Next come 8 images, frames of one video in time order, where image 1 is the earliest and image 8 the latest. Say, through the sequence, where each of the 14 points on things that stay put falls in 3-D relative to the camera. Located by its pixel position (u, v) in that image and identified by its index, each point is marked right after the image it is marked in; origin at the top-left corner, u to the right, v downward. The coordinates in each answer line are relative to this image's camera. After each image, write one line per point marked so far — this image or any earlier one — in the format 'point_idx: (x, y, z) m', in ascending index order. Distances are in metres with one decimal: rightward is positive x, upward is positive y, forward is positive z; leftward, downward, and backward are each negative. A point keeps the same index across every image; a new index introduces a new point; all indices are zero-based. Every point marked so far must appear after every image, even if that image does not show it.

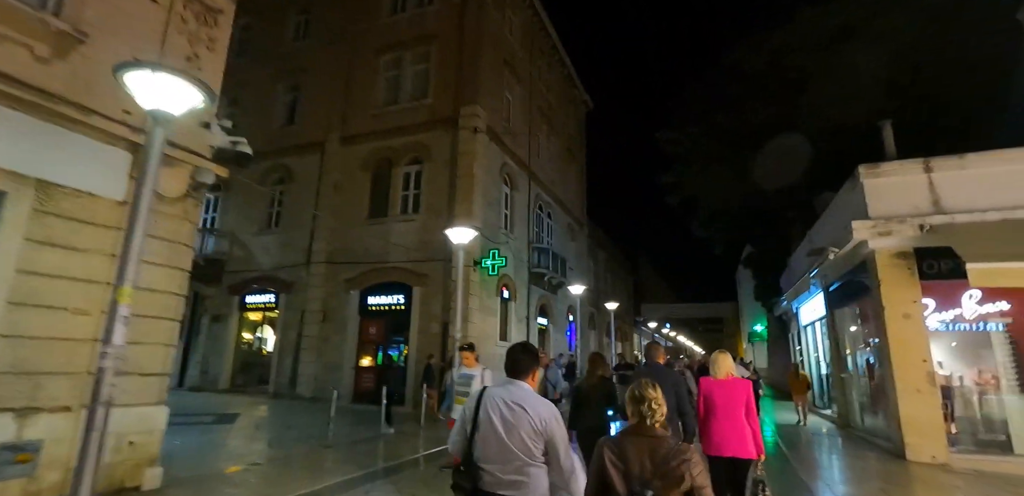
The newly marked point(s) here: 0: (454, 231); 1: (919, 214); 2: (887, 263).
0: (-1.0, +0.3, +8.7) m
1: (+7.3, +0.6, +9.0) m
2: (+6.8, -0.3, +9.1) m
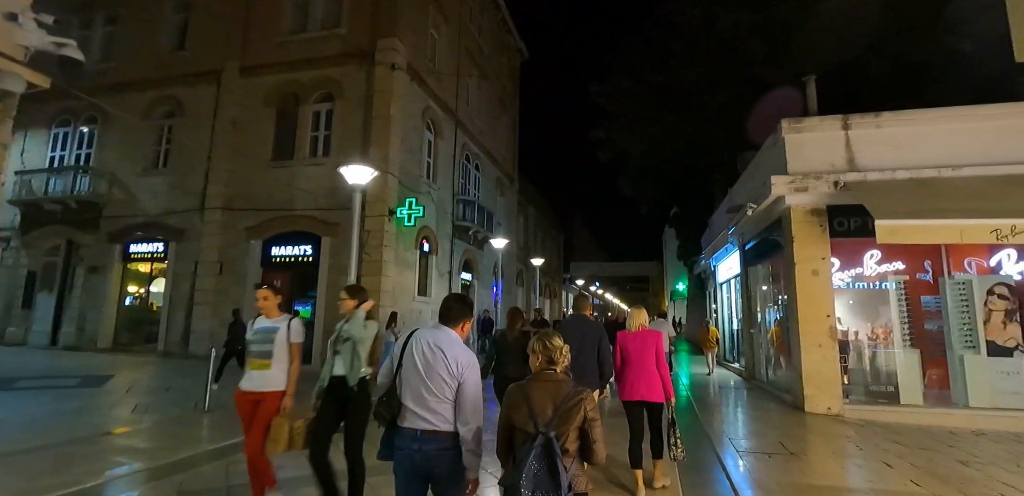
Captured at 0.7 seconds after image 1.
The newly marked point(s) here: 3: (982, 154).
0: (-2.5, +1.2, +7.6) m
1: (+5.8, +1.4, +8.9) m
2: (+5.2, +0.5, +9.0) m
3: (+7.9, +1.5, +8.4) m
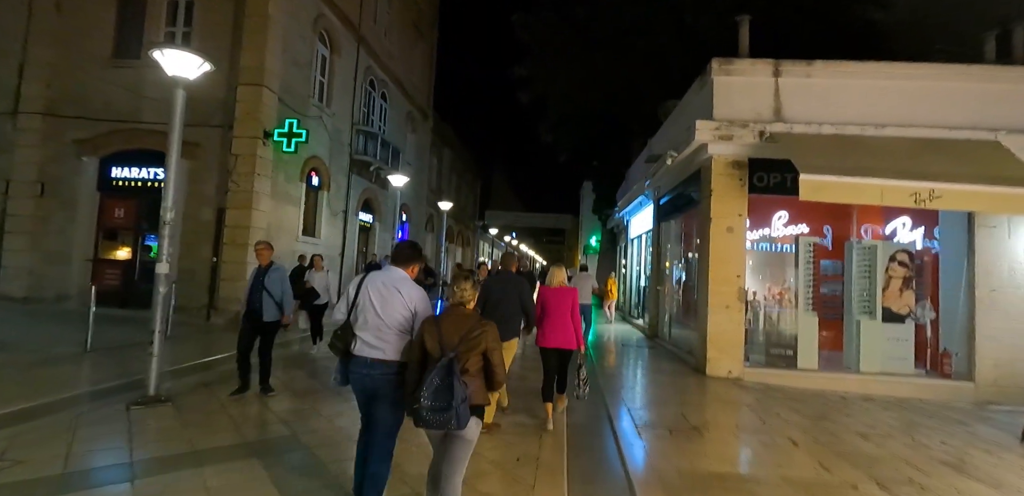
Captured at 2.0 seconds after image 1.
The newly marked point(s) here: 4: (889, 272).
0: (-3.9, +2.1, +5.6) m
1: (+4.1, +2.1, +8.2) m
2: (+3.5, +1.3, +8.3) m
3: (+6.3, +2.1, +8.0) m
4: (+6.3, -0.4, +8.2) m
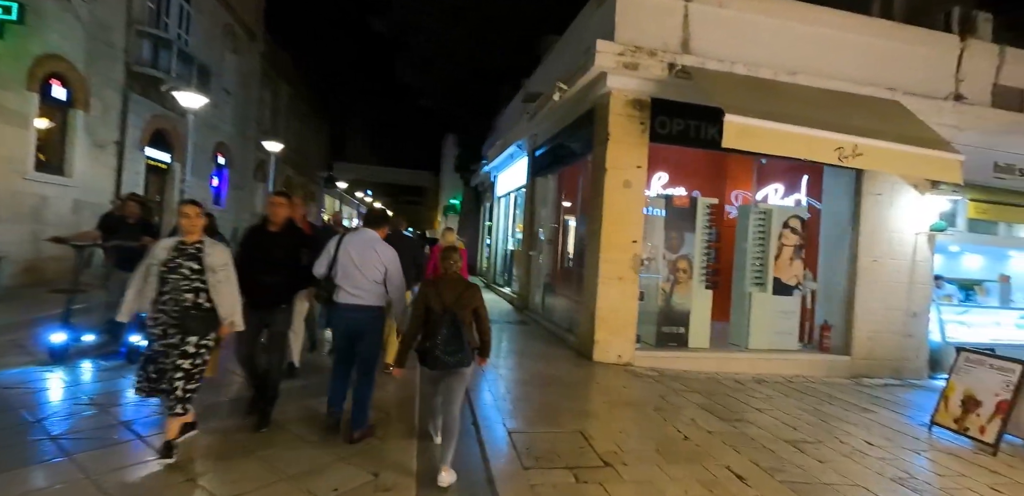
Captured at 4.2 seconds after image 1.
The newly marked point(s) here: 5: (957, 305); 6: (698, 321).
0: (-4.8, +2.6, +1.9) m
1: (+2.1, +2.7, +6.7) m
2: (+1.4, +1.8, +6.7) m
3: (+4.3, +2.6, +7.1) m
4: (+4.1, +0.1, +7.5) m
5: (+7.2, -0.9, +8.0) m
6: (+2.8, -1.1, +7.4) m
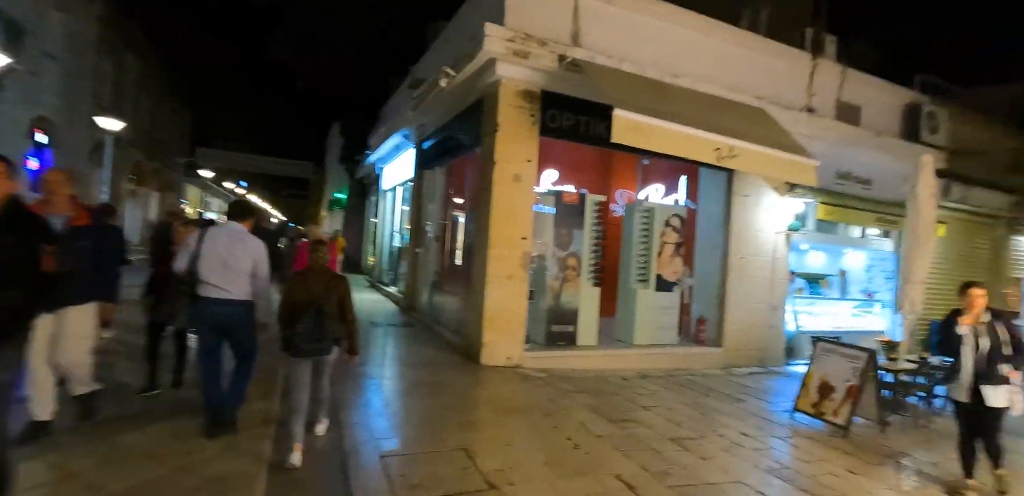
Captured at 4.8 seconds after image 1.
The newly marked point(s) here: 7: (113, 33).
0: (-5.2, +2.6, +0.4) m
1: (+0.6, +2.7, +6.5) m
2: (0.0, +1.9, +6.3) m
3: (+2.6, +2.6, +7.3) m
4: (+2.4, +0.2, +7.7) m
5: (+5.3, -0.9, +8.9) m
6: (+1.1, -1.0, +7.3) m
7: (-15.2, +8.2, +18.9) m
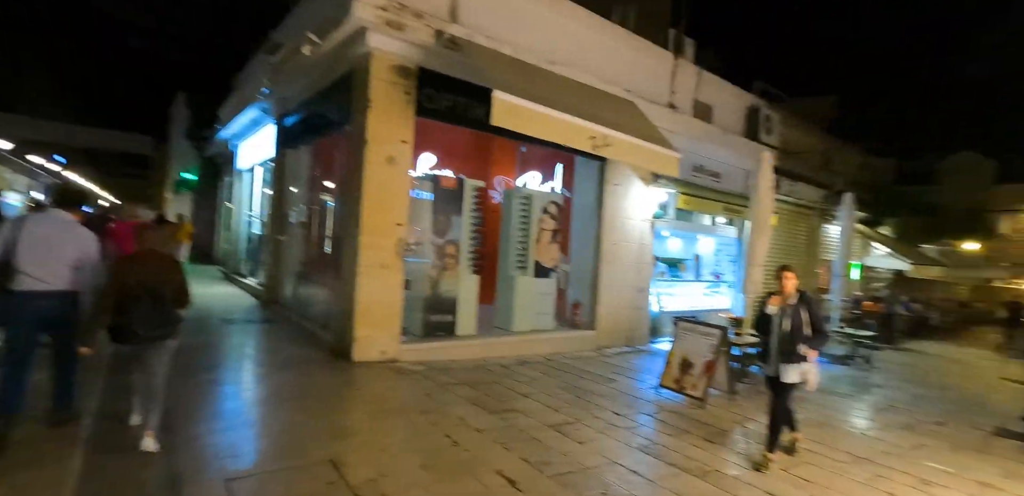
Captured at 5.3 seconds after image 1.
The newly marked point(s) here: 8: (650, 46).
0: (-5.1, +2.6, -1.2) m
1: (-1.0, +2.9, +6.1) m
2: (-1.5, +2.0, +5.9) m
3: (+0.8, +2.8, +7.4) m
4: (+0.5, +0.4, +7.8) m
5: (+3.0, -0.6, +9.7) m
6: (-0.7, -0.9, +7.2) m
7: (-19.3, +8.6, +14.3) m
8: (+2.3, +3.5, +8.5) m
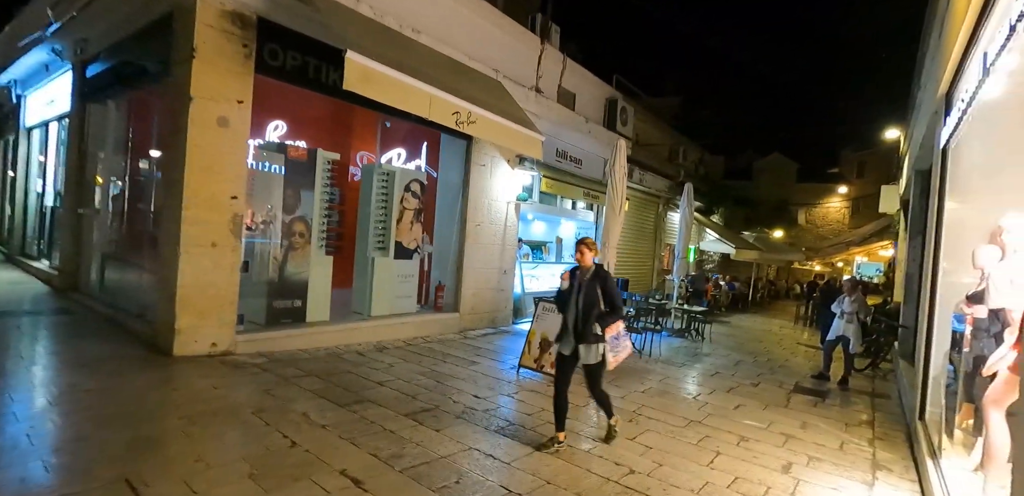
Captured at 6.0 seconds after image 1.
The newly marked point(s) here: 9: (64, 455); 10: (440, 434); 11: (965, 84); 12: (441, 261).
0: (-4.7, +2.6, -2.7) m
1: (-2.5, +3.1, +5.3) m
2: (-3.0, +2.3, +5.0) m
3: (-1.1, +3.1, +7.1) m
4: (-1.6, +0.7, +7.4) m
5: (+0.4, -0.3, +9.9) m
6: (-2.6, -0.6, +6.5) m
7: (-22.2, +9.2, +8.4) m
8: (+0.1, +3.8, +8.5) m
9: (-2.7, -1.3, +3.0) m
10: (-0.6, -1.5, +3.9) m
11: (+3.7, +1.3, +4.1) m
12: (-1.2, -0.2, +8.4) m
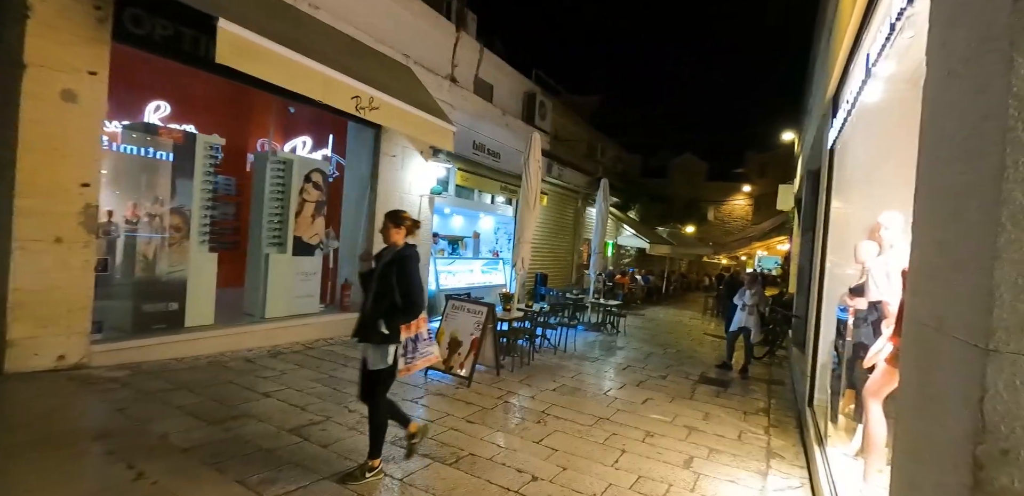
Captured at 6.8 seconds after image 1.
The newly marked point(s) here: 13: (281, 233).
0: (-4.4, +2.6, -3.7) m
1: (-3.5, +3.1, +4.6) m
2: (-3.9, +2.3, +4.2) m
3: (-2.3, +3.2, +6.5) m
4: (-2.8, +0.7, +6.8) m
5: (-1.2, -0.2, +9.6) m
6: (-3.7, -0.5, +5.8) m
7: (-23.4, +9.2, +4.7) m
8: (-1.3, +3.8, +8.1) m
9: (-3.3, -1.3, +2.3) m
10: (-1.3, -1.4, +3.5) m
11: (+2.9, +1.4, +4.3) m
12: (-2.6, -0.2, +7.8) m
13: (-3.1, +0.2, +6.6) m
